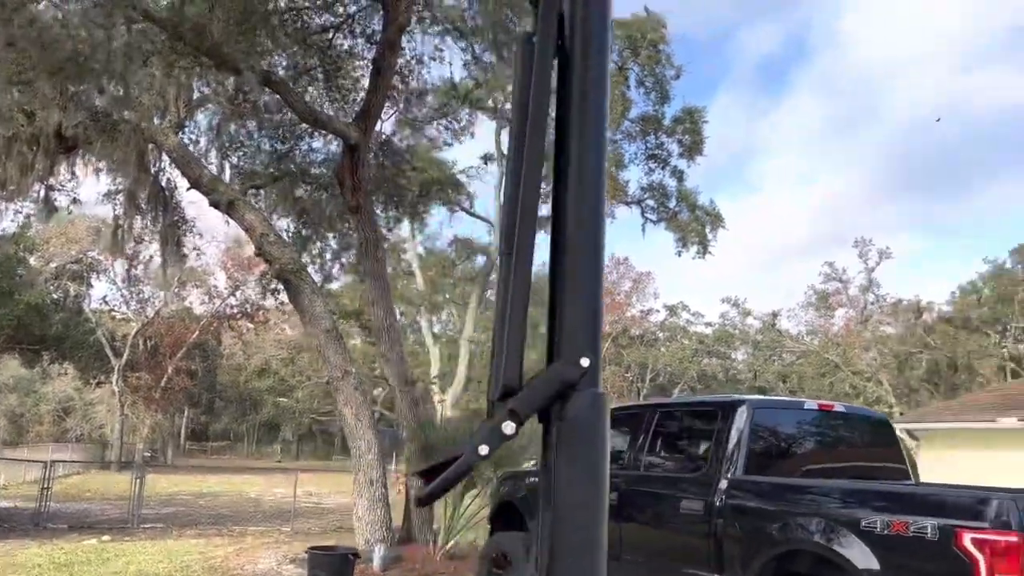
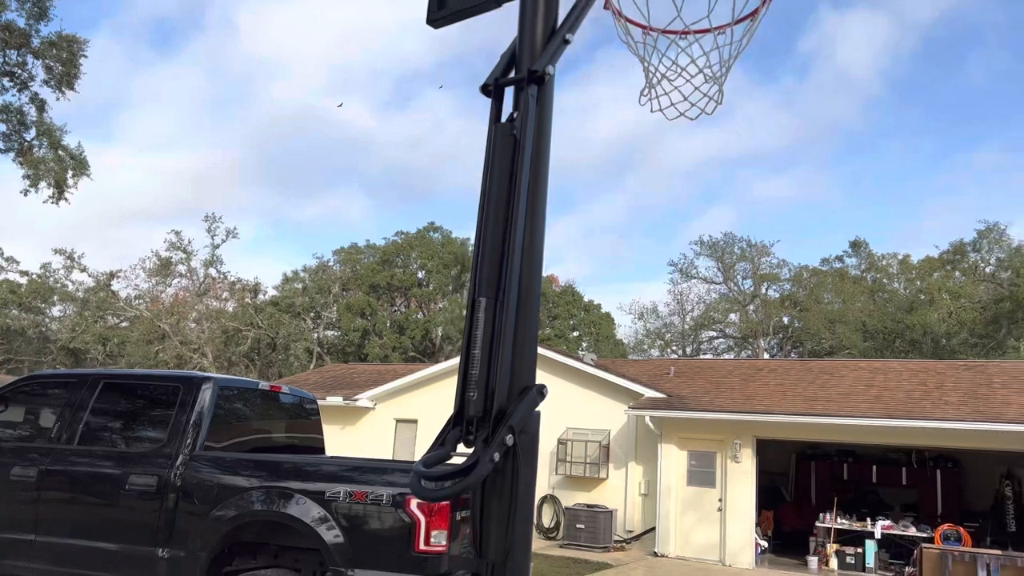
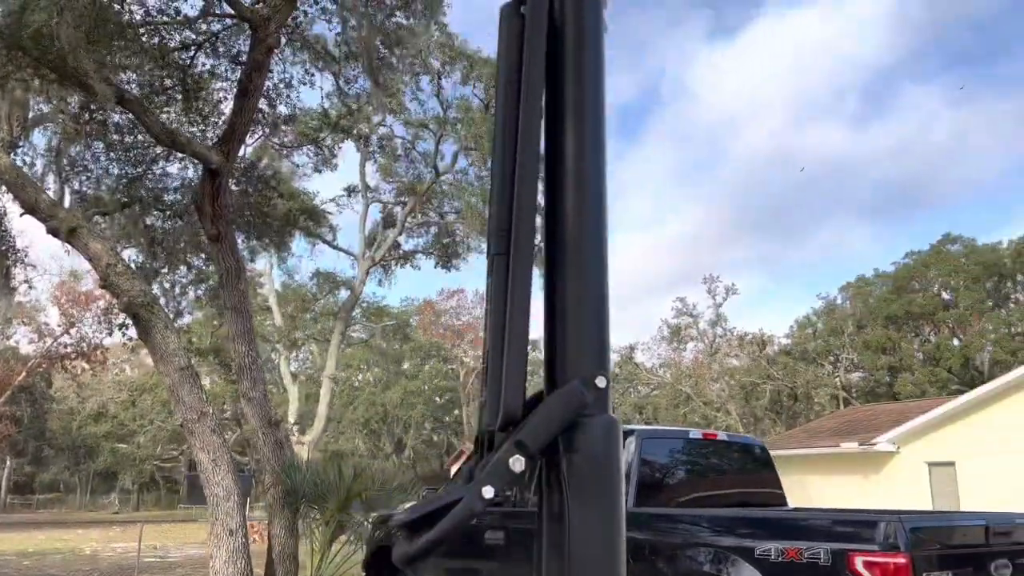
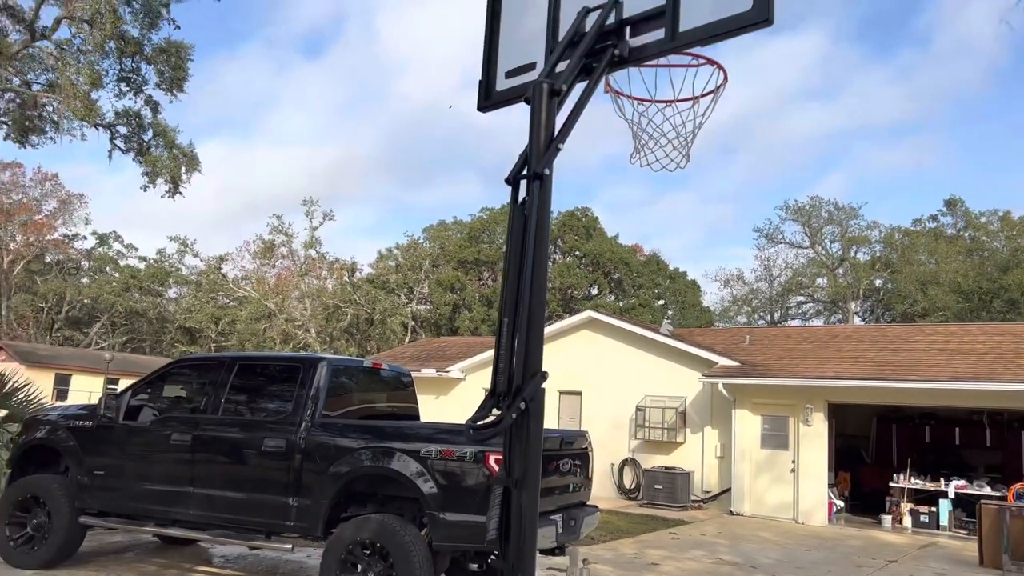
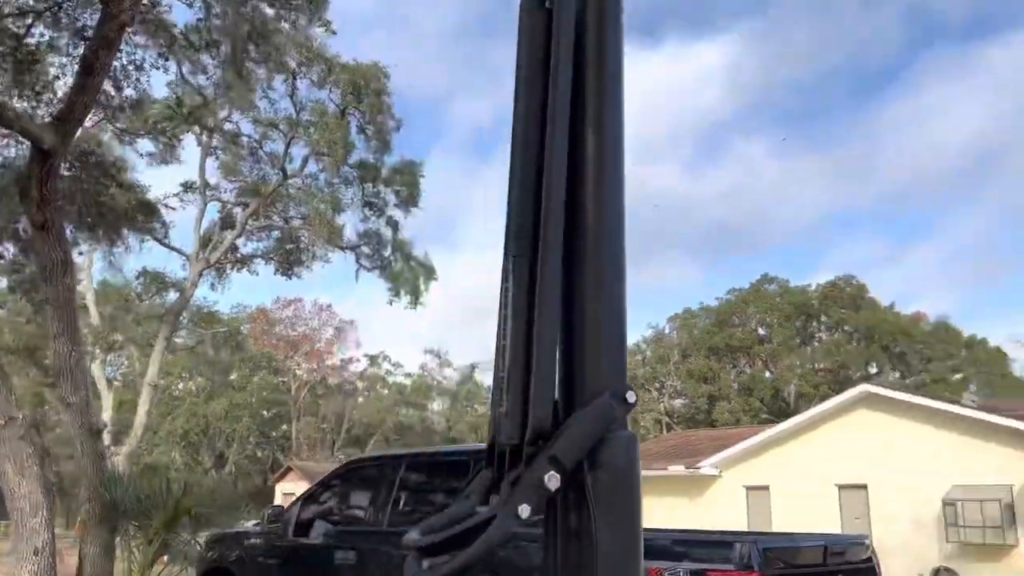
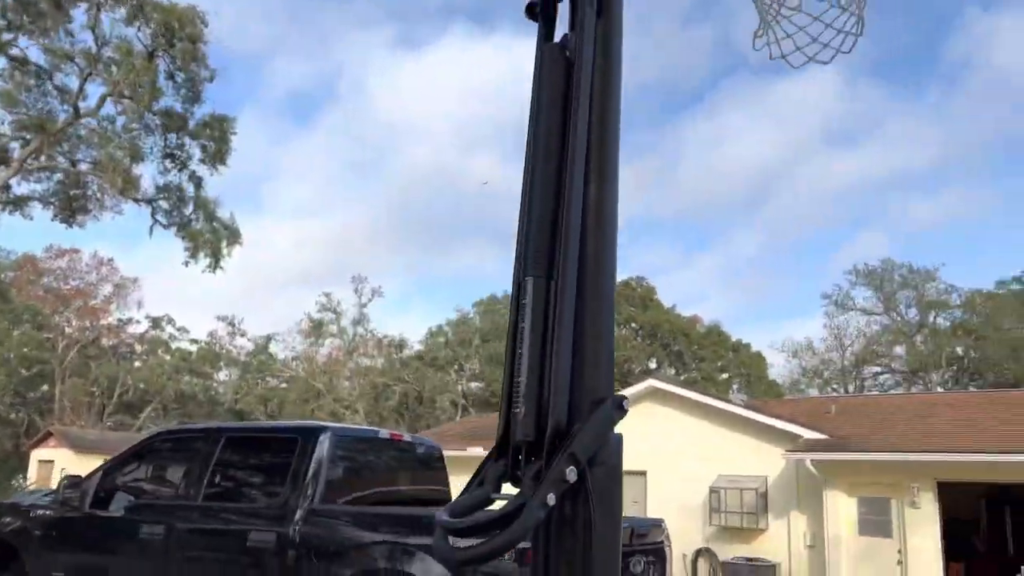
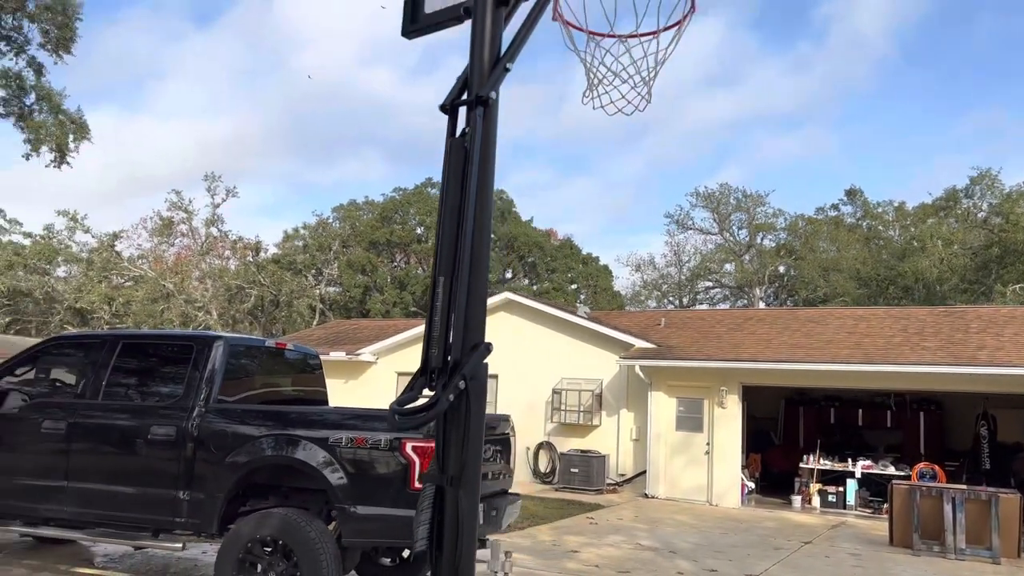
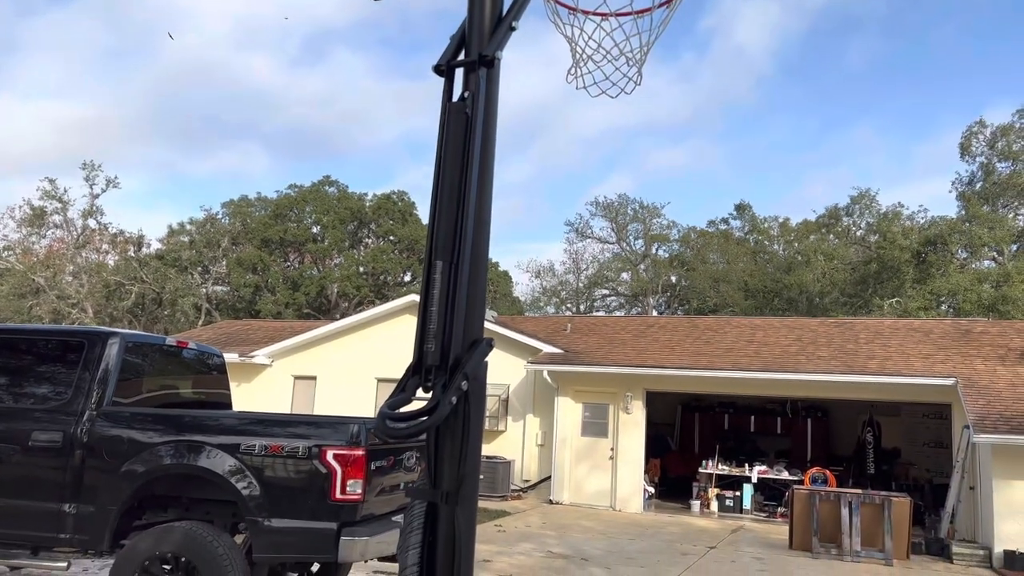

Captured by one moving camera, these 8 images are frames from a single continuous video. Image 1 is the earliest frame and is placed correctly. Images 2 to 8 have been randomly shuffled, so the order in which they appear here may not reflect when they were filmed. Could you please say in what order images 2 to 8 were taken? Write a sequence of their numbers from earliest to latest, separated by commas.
3, 5, 6, 2, 8, 7, 4
